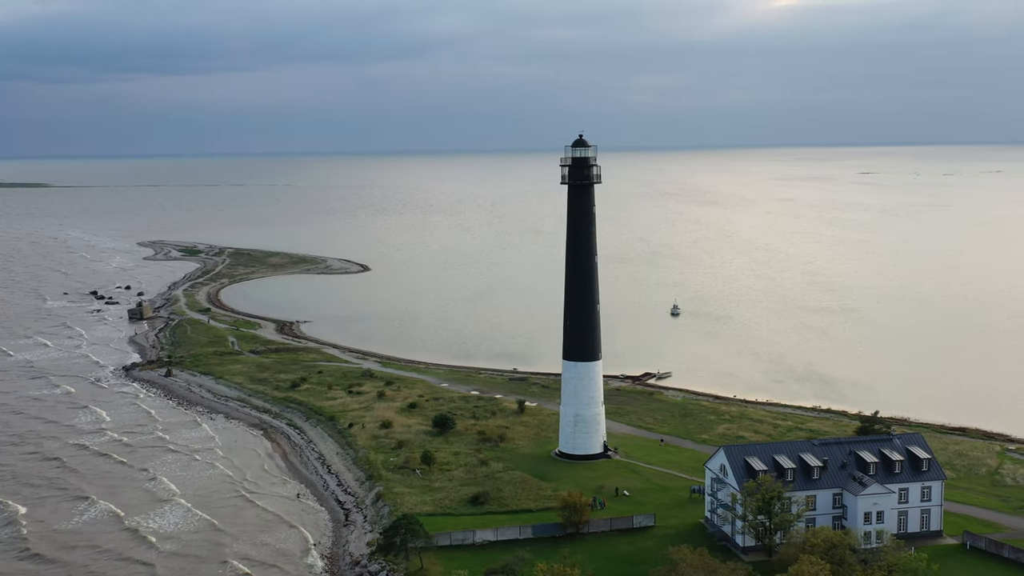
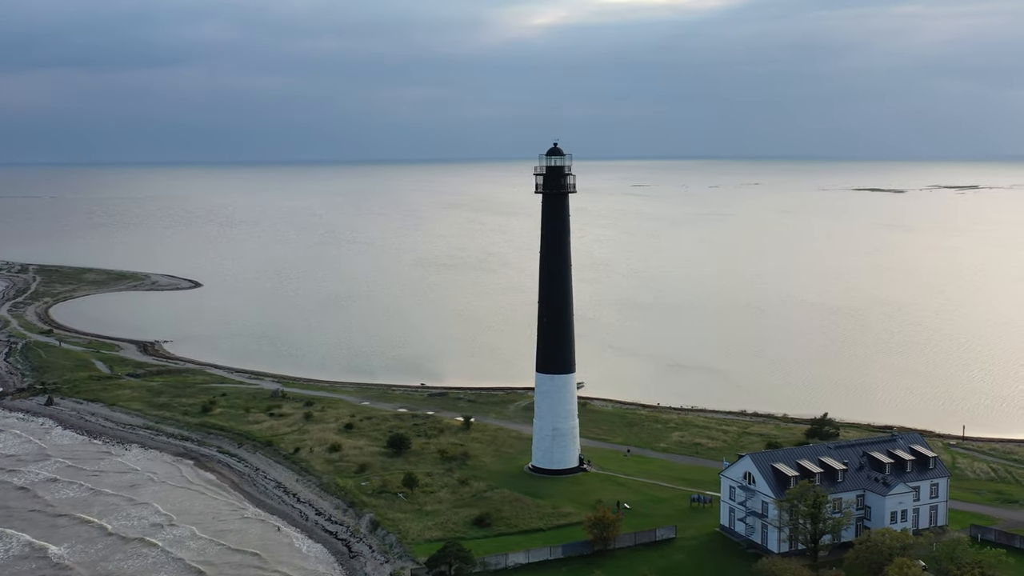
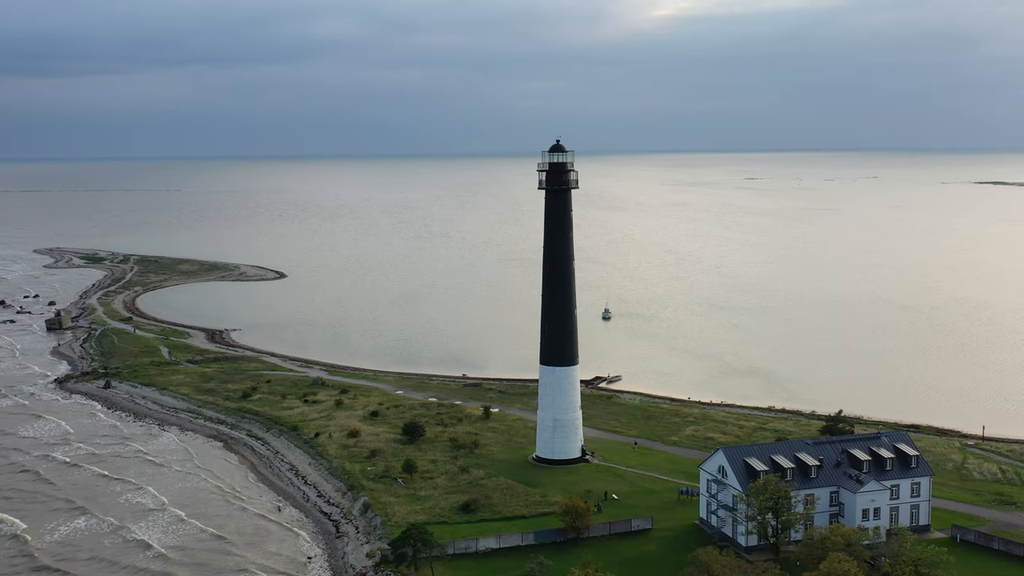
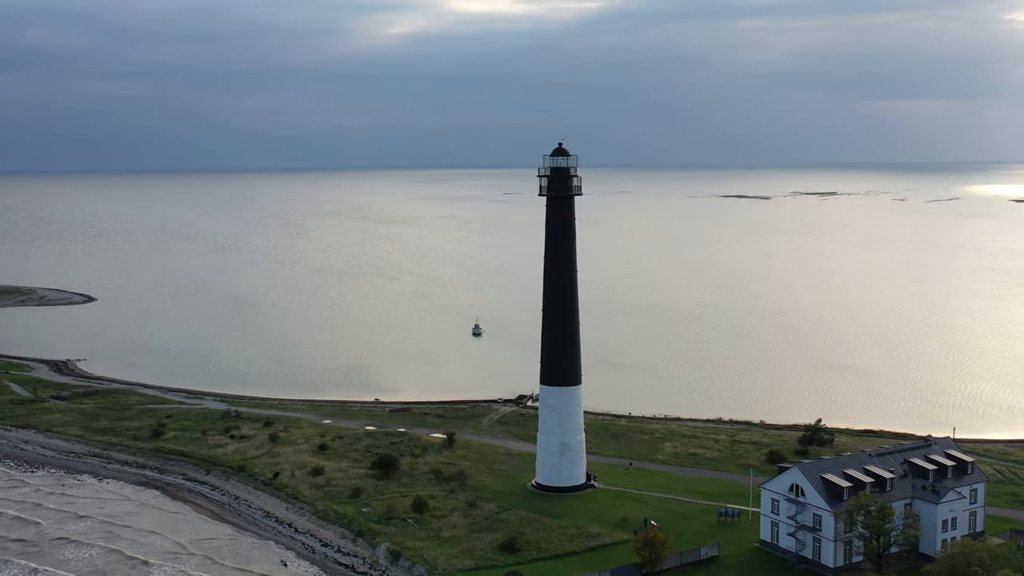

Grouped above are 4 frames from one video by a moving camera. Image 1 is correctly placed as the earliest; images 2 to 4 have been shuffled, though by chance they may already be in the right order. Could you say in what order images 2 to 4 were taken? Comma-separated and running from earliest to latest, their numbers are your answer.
3, 2, 4
